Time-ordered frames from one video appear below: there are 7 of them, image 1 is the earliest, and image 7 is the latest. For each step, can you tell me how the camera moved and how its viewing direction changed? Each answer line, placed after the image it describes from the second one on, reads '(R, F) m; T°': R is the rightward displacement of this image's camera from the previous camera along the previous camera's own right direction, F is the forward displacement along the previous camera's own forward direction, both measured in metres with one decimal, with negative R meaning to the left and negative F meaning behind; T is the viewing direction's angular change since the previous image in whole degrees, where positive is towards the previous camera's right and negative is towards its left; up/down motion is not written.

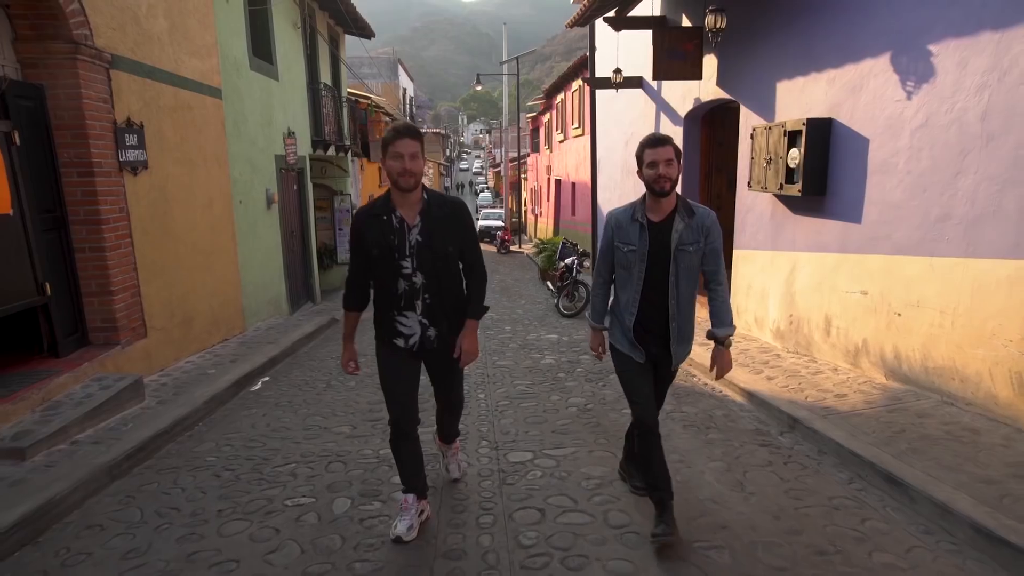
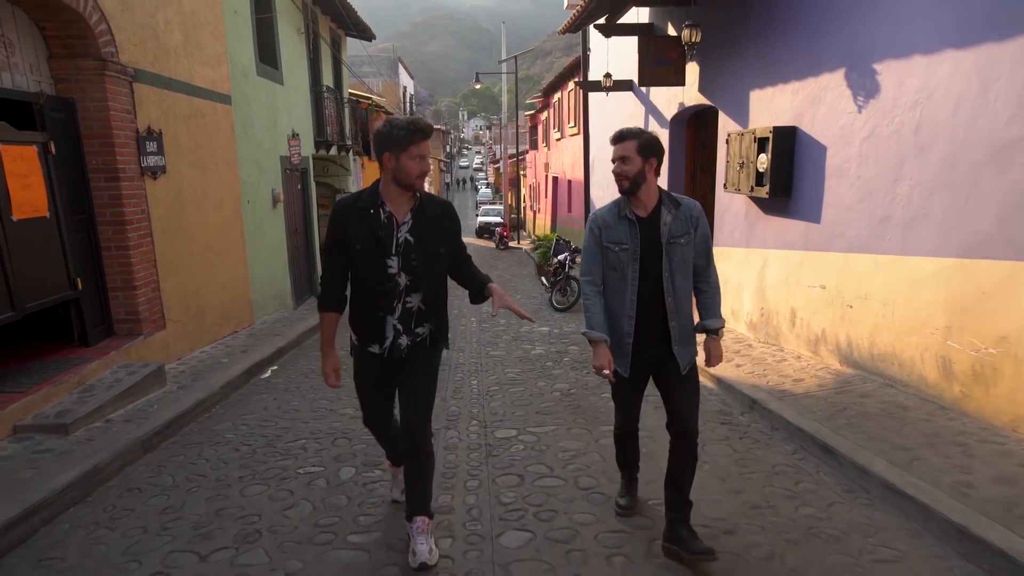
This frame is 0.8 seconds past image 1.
(+0.1, -0.5) m; 0°
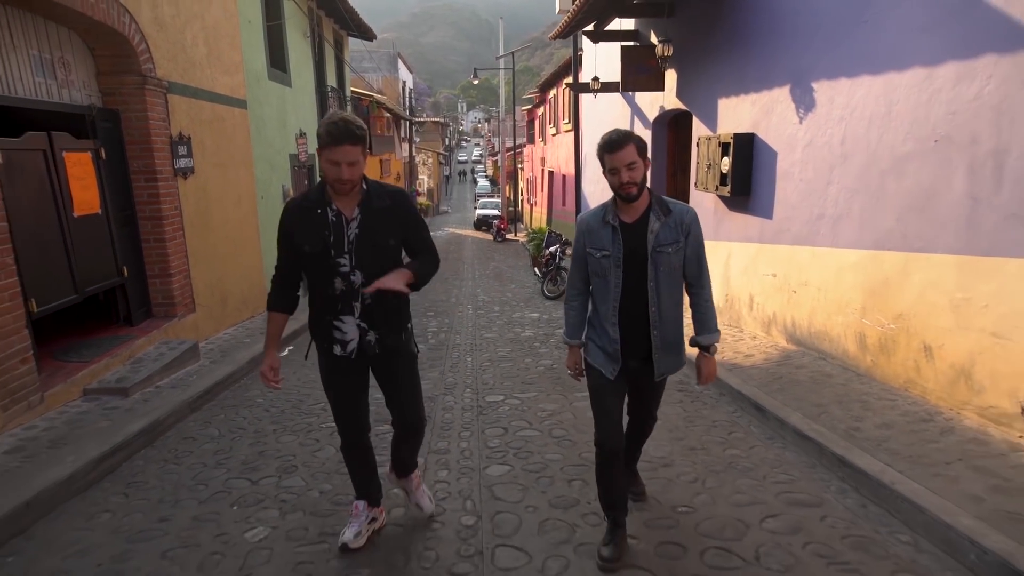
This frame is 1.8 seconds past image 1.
(+0.1, -0.9) m; 0°
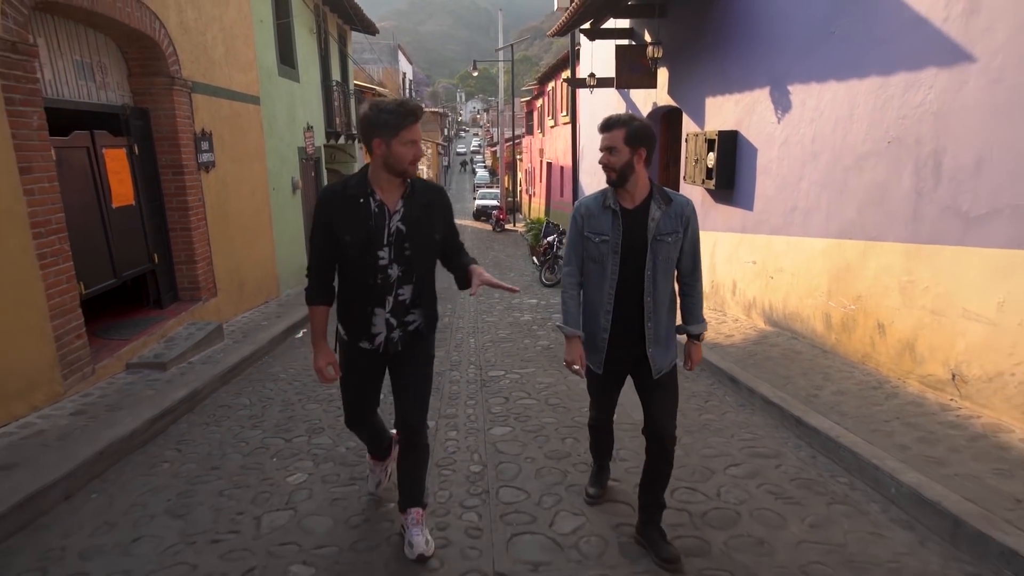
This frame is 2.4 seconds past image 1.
(0.0, -0.6) m; 0°
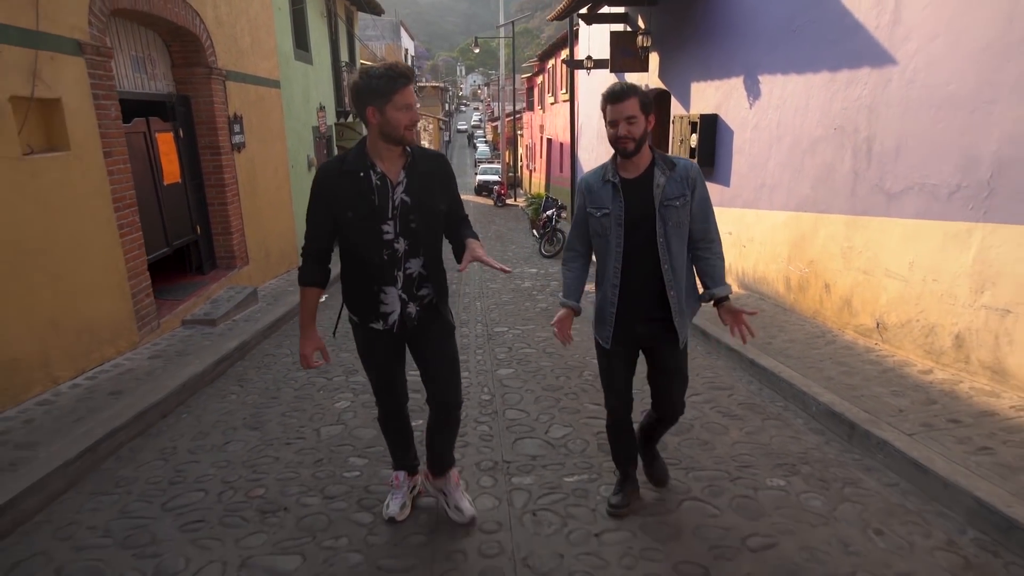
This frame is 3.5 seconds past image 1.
(0.0, -0.9) m; 0°
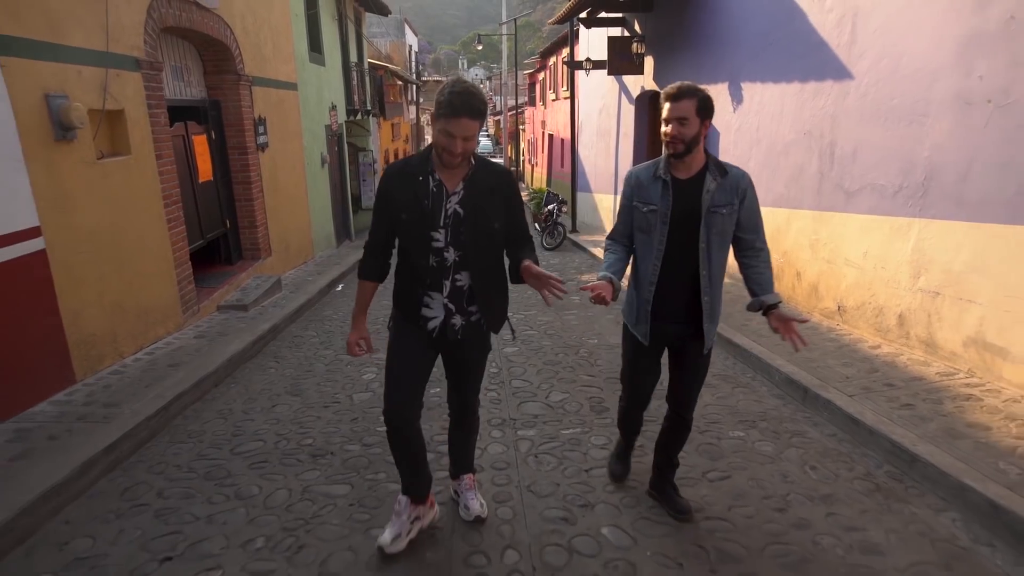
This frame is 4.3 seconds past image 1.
(0.0, -0.7) m; 0°
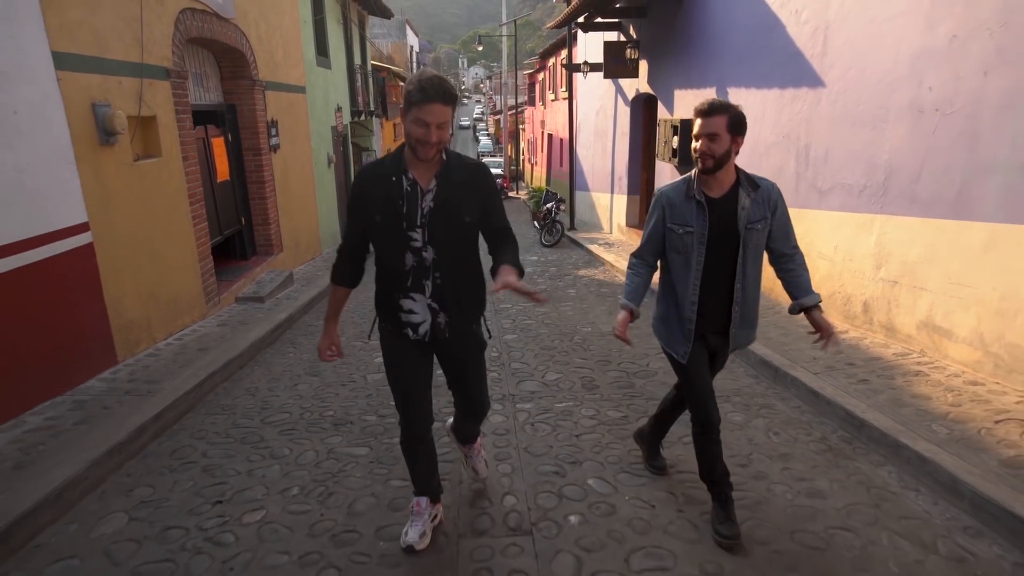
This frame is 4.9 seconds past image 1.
(0.0, -0.5) m; 0°
